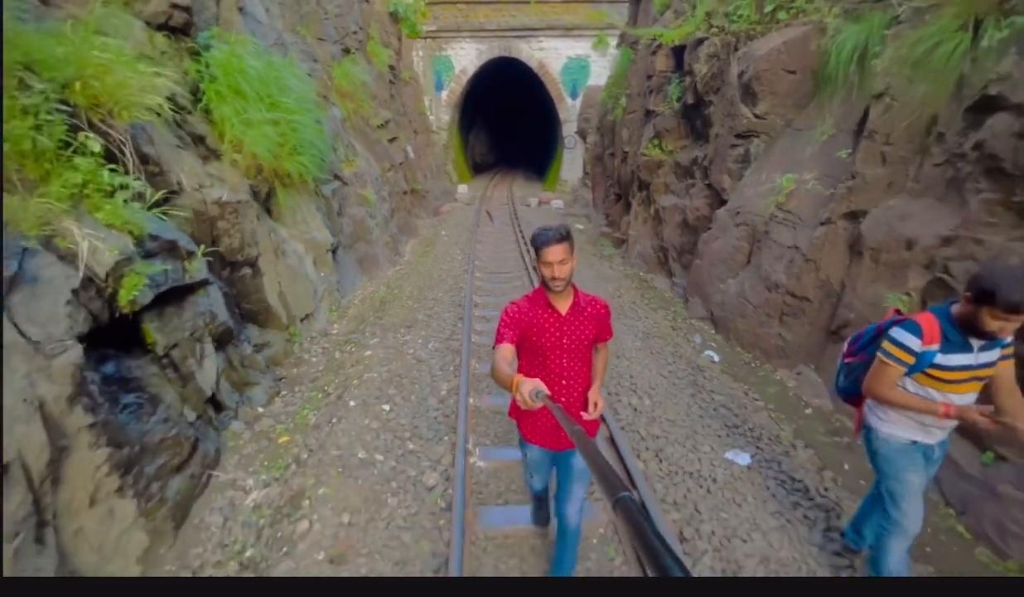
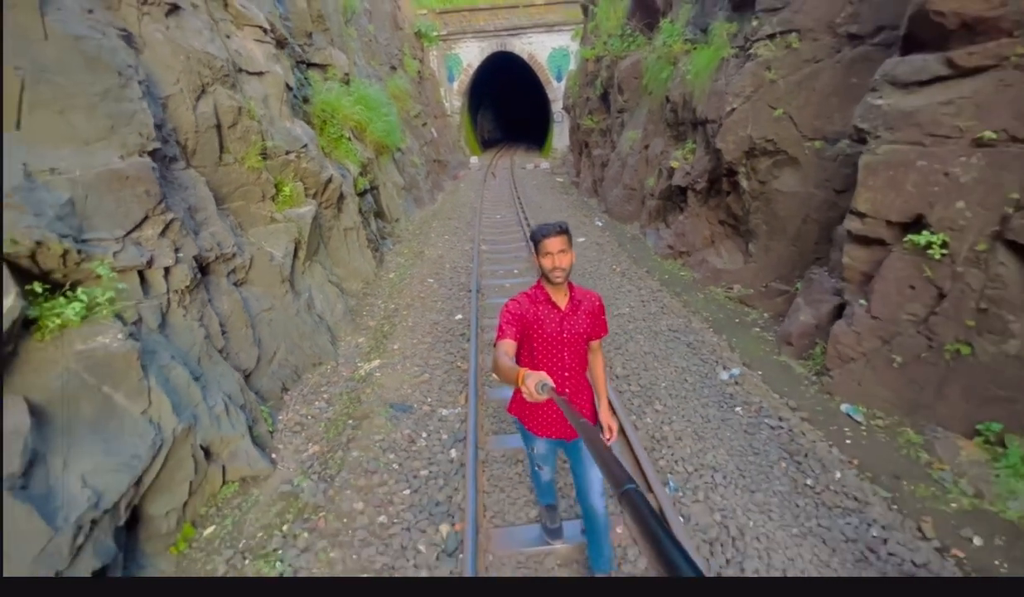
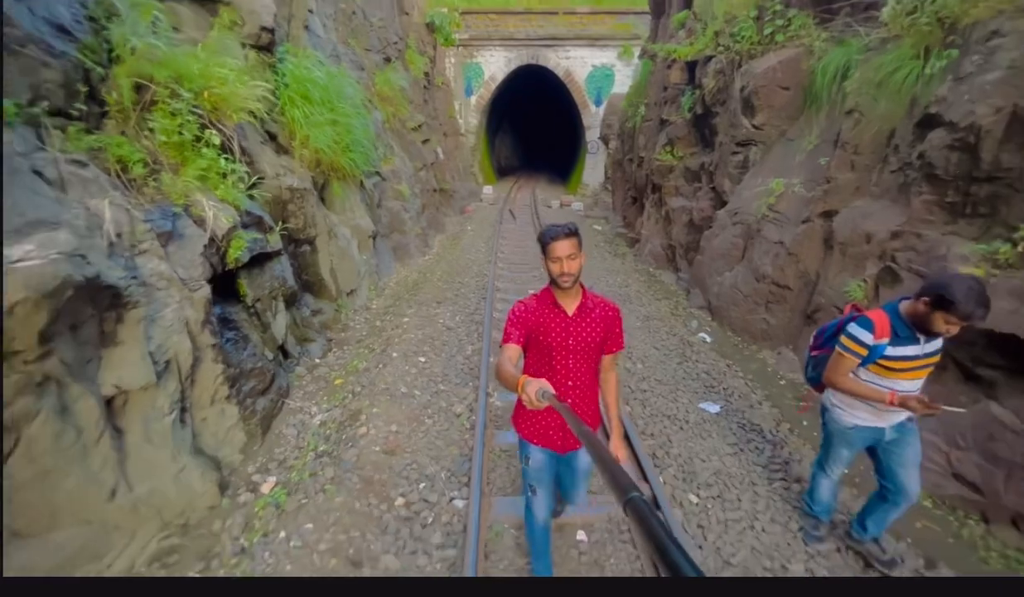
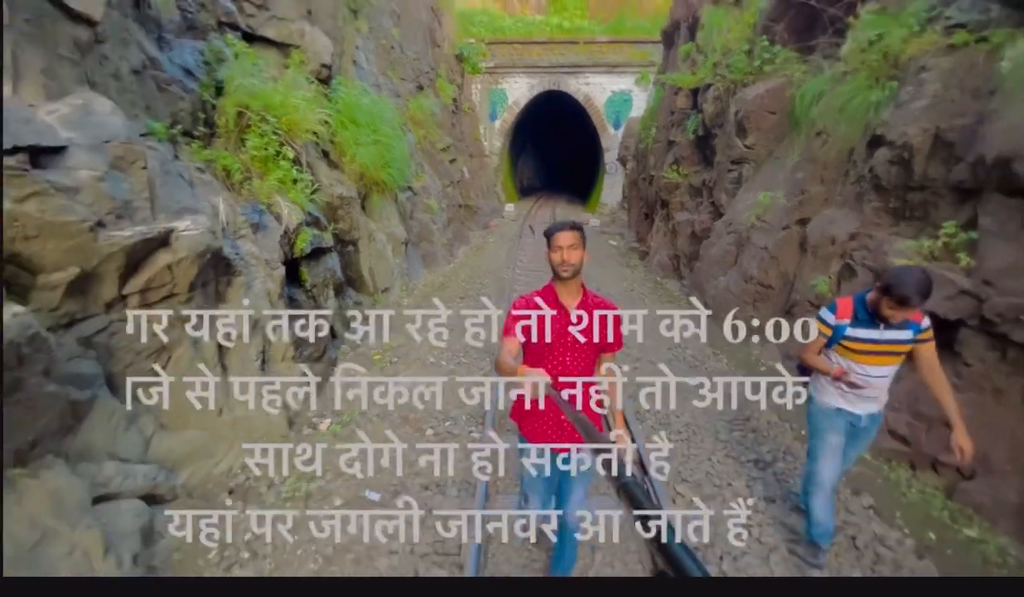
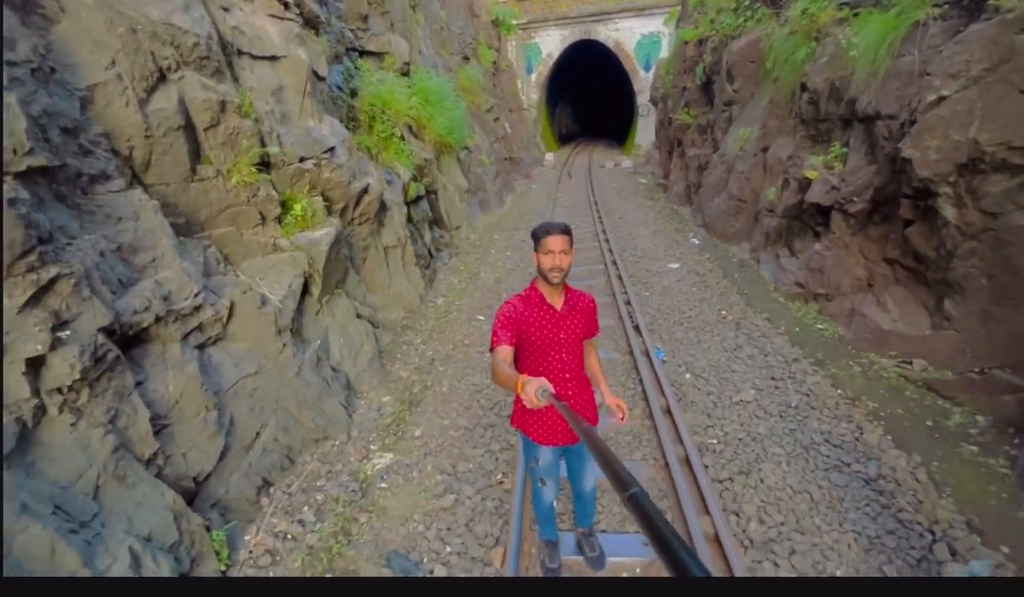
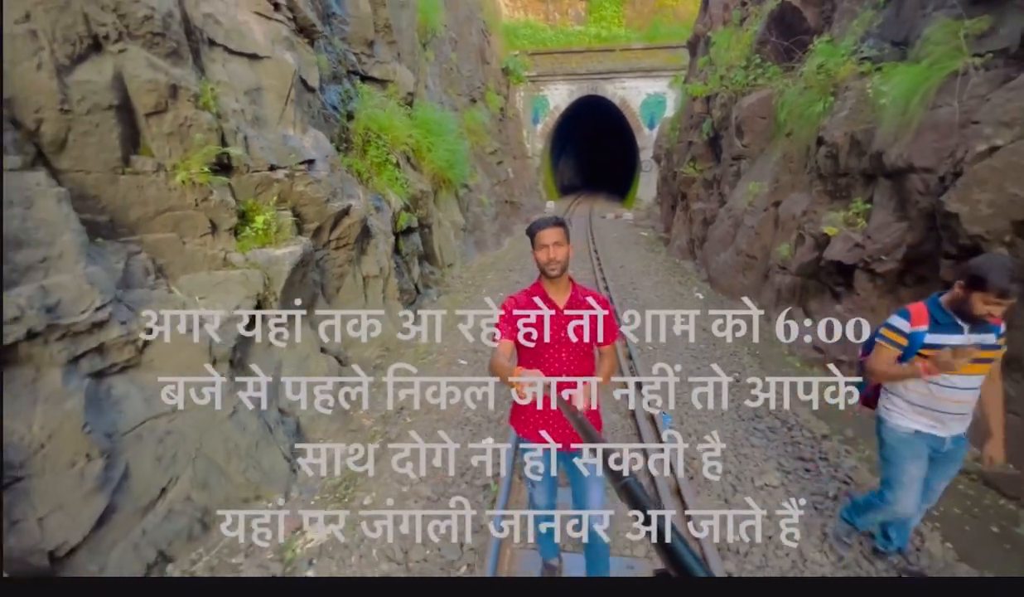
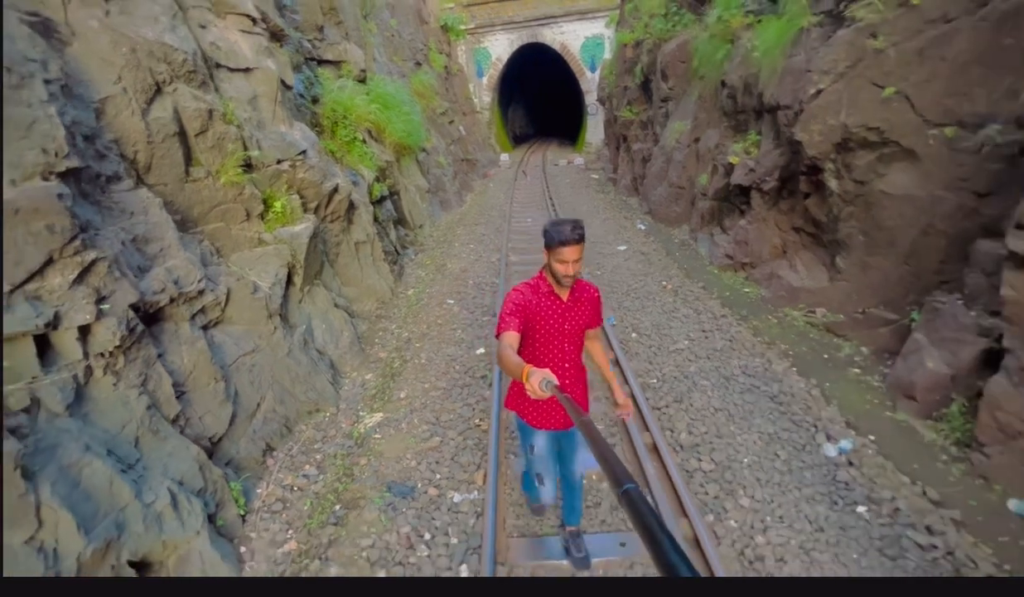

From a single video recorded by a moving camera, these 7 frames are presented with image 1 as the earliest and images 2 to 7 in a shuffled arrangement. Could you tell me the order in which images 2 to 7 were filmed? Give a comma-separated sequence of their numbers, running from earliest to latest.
3, 4, 6, 5, 7, 2
